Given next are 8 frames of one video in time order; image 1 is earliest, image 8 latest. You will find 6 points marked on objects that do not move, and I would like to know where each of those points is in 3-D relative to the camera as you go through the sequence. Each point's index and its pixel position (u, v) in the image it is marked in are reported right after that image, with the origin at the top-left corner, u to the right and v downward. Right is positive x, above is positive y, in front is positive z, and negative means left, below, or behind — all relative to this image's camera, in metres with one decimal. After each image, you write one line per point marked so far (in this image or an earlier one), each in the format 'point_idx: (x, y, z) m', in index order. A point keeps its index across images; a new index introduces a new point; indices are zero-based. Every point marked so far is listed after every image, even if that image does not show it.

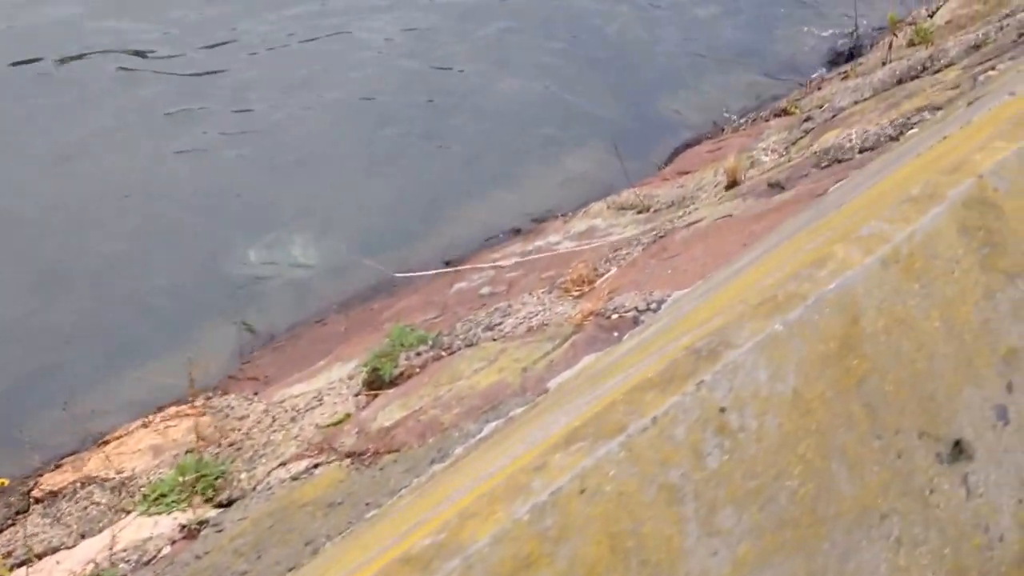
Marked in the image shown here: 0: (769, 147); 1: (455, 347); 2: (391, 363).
0: (+1.2, +0.7, +7.1) m
1: (-0.2, -0.2, +5.9) m
2: (-0.5, -0.3, +5.9) m
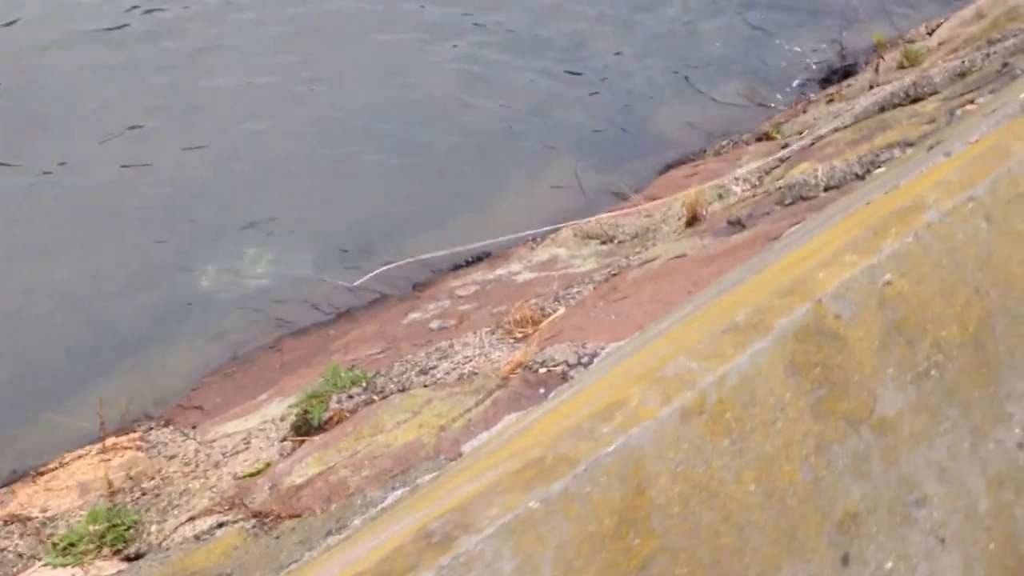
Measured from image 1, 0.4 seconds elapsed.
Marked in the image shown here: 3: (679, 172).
0: (+1.0, +0.5, +6.7) m
1: (-0.5, -0.4, +5.6) m
2: (-0.7, -0.4, +5.6) m
3: (+0.8, +0.6, +7.1) m
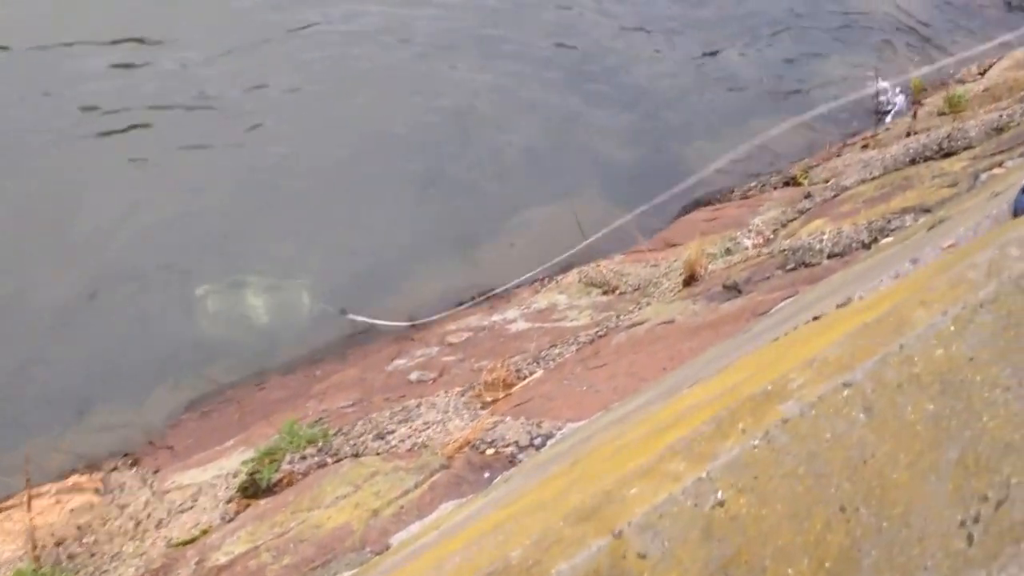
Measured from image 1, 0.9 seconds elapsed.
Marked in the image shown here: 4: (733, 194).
0: (+1.0, +0.3, +6.3) m
1: (-0.6, -0.6, +5.3) m
2: (-0.8, -0.6, +5.3) m
3: (+0.8, +0.3, +6.6) m
4: (+1.0, +0.4, +6.8) m
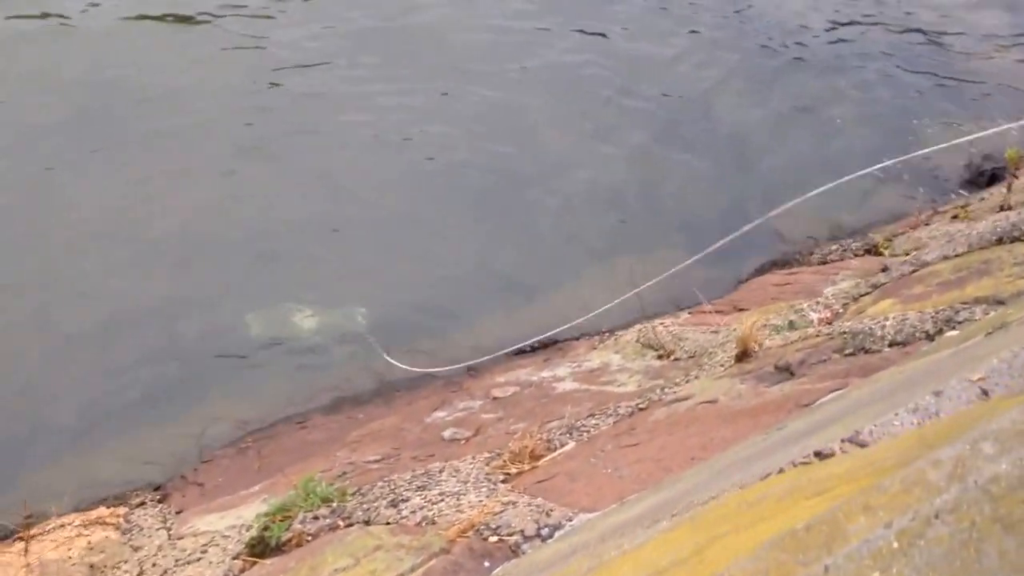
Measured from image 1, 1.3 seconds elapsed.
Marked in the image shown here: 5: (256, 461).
0: (+1.2, 0.0, +5.9) m
1: (-0.5, -0.8, +5.1) m
2: (-0.8, -0.8, +5.1) m
3: (+1.1, 0.0, +6.3) m
4: (+1.2, +0.1, +6.4) m
5: (-1.0, -0.7, +6.1) m
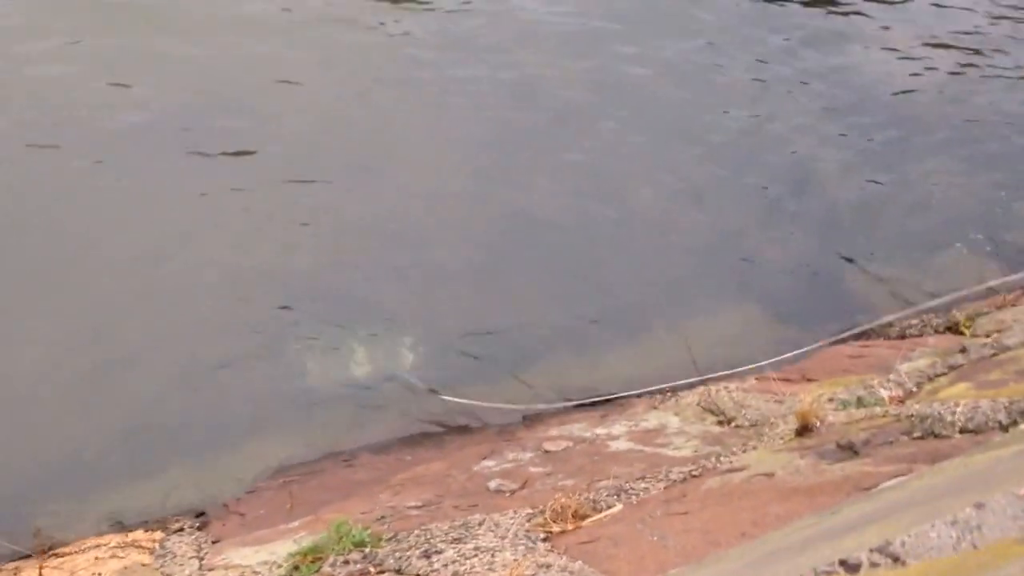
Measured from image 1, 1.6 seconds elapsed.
0: (+1.4, -0.3, +5.6) m
1: (-0.4, -0.9, +4.9) m
2: (-0.6, -0.9, +5.0) m
3: (+1.3, -0.2, +6.0) m
4: (+1.5, -0.2, +6.2) m
5: (-0.8, -0.8, +5.9) m
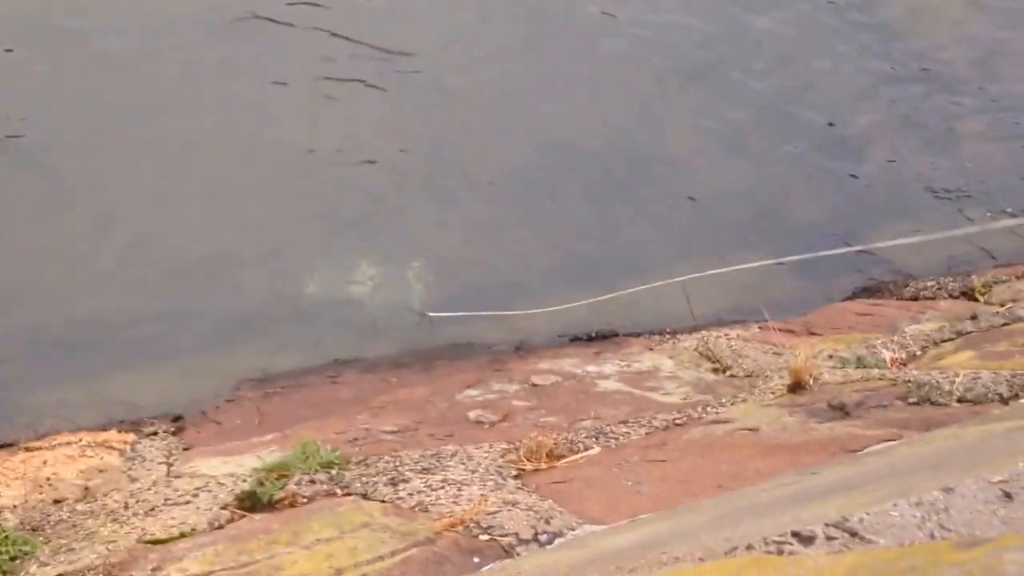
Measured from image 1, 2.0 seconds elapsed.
0: (+1.4, -0.2, +5.4) m
1: (-0.5, -0.6, +4.8) m
2: (-0.7, -0.6, +4.8) m
3: (+1.3, -0.1, +5.8) m
4: (+1.5, 0.0, +5.9) m
5: (-0.9, -0.5, +5.8) m
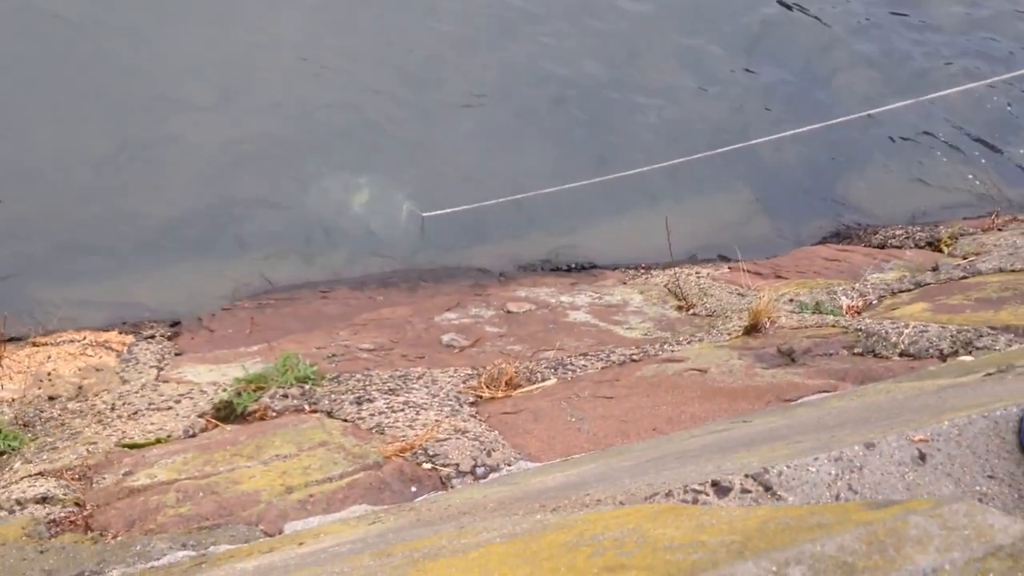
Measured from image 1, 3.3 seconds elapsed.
0: (+1.3, 0.0, +5.5) m
1: (-0.6, -0.4, +5.0) m
2: (-0.9, -0.4, +5.1) m
3: (+1.2, +0.2, +5.9) m
4: (+1.5, +0.2, +6.0) m
5: (-1.0, -0.1, +6.1) m
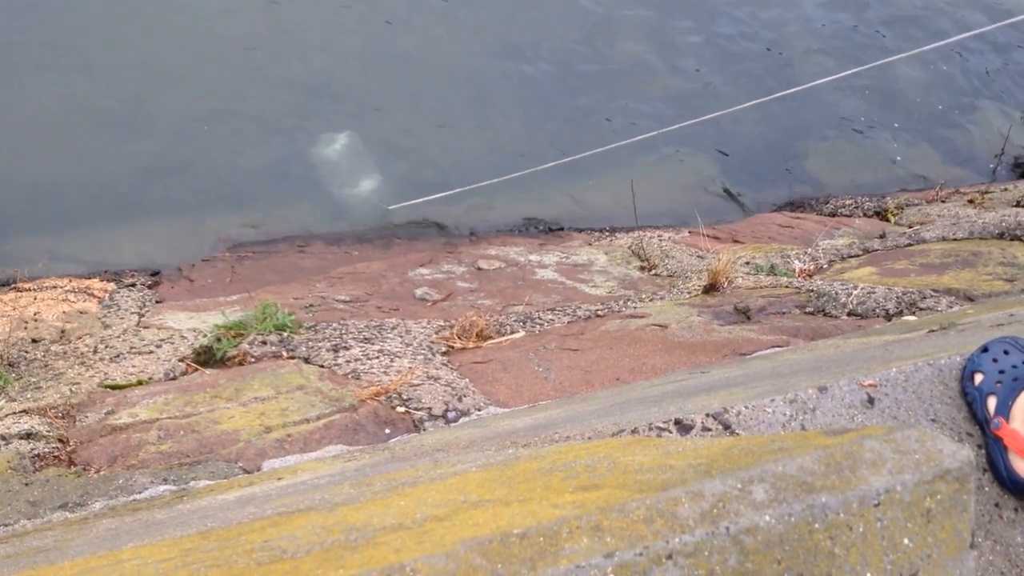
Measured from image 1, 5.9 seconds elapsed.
0: (+1.2, +0.1, +5.8) m
1: (-0.7, -0.2, +5.3) m
2: (-1.0, -0.2, +5.3) m
3: (+1.1, +0.3, +6.2) m
4: (+1.3, +0.3, +6.3) m
5: (-1.1, +0.1, +6.3) m
